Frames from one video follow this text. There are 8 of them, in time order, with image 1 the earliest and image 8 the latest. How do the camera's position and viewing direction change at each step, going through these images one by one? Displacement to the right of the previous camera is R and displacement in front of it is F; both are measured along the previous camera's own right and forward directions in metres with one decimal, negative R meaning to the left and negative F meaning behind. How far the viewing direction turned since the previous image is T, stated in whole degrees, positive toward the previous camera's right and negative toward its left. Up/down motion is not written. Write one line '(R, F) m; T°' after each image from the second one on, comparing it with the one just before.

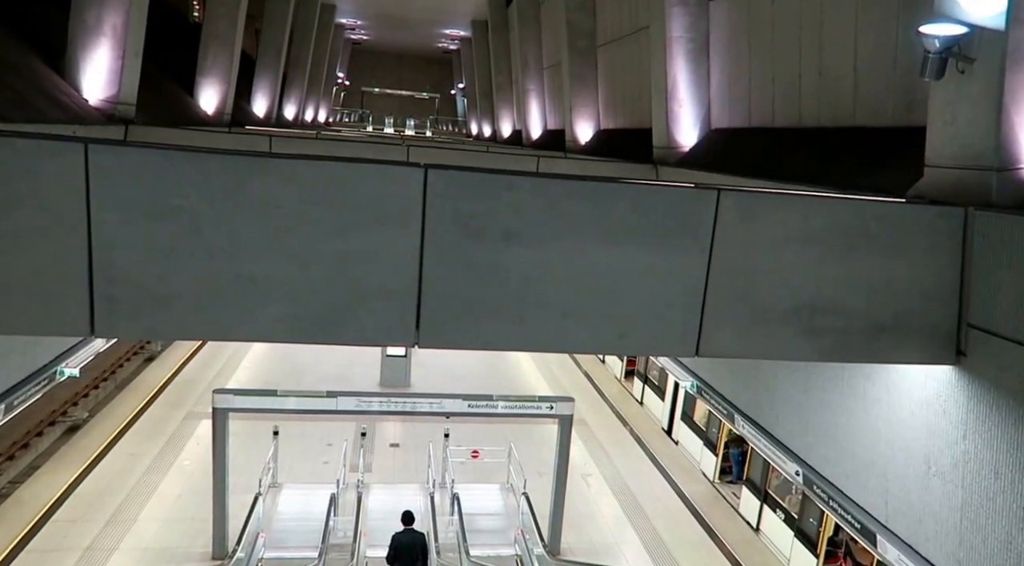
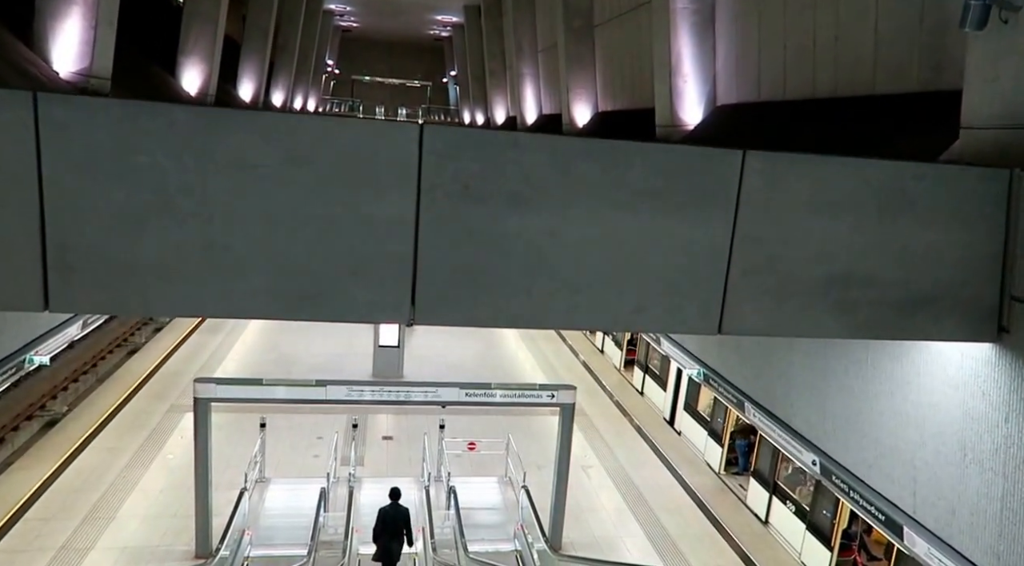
(-0.1, +0.4) m; +1°
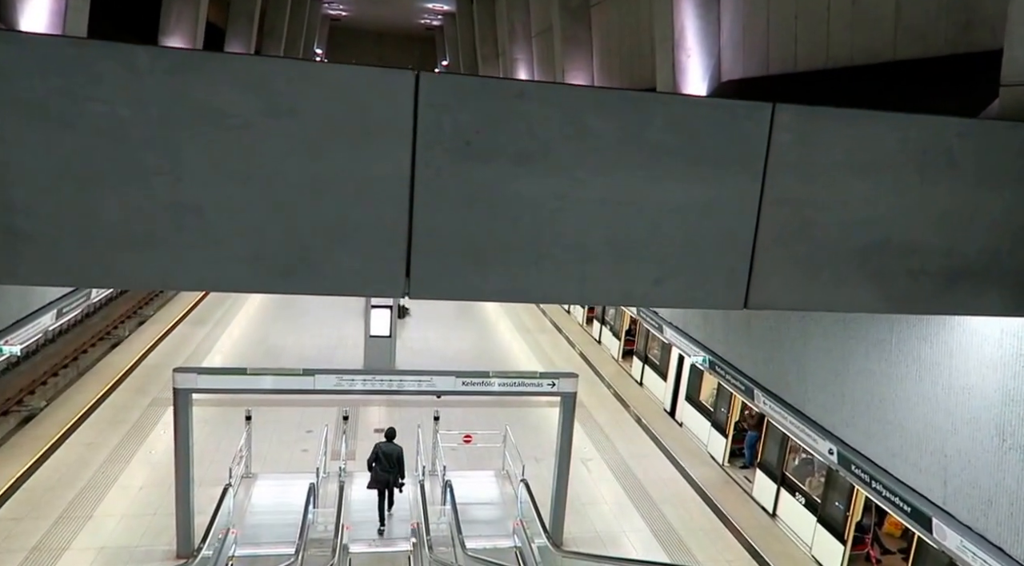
(-0.1, +0.4) m; +1°
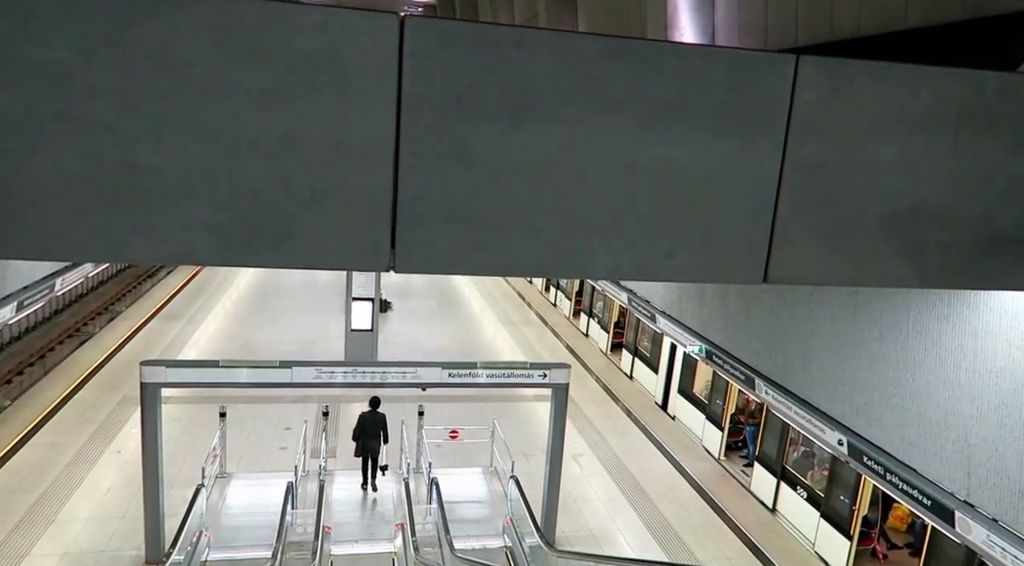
(-0.1, +0.4) m; +1°
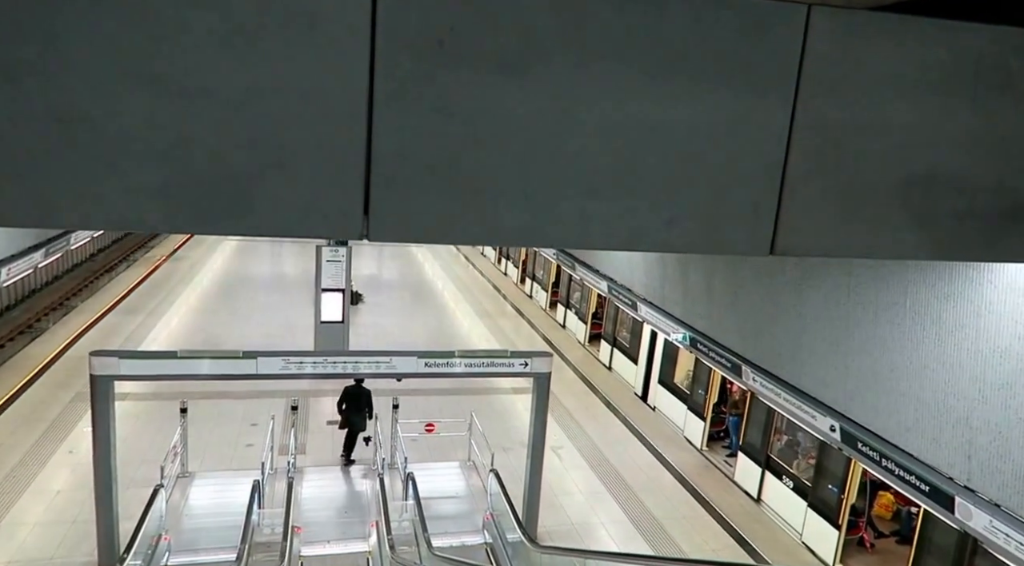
(-0.1, +0.3) m; +2°
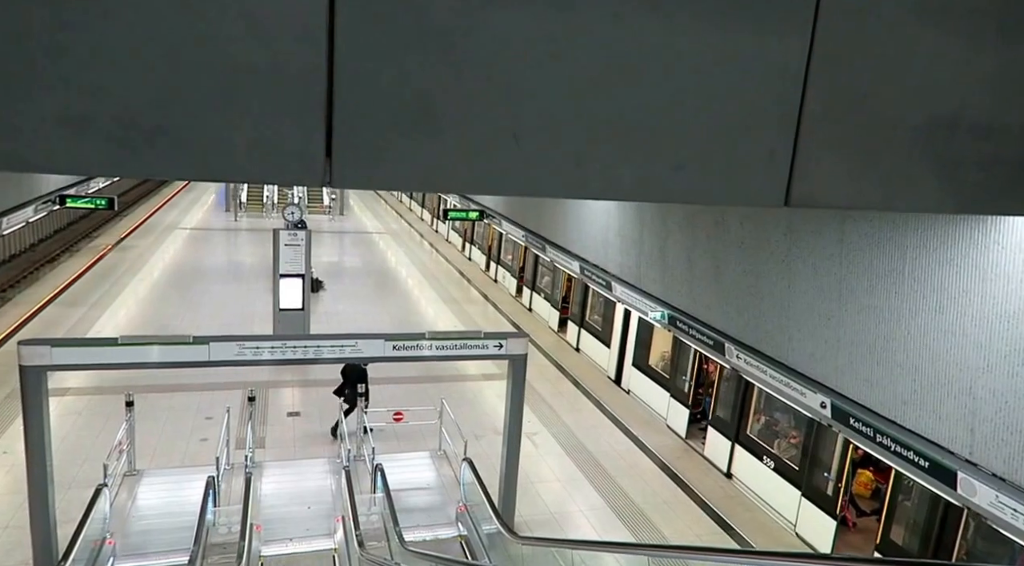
(-0.1, +0.4) m; +3°
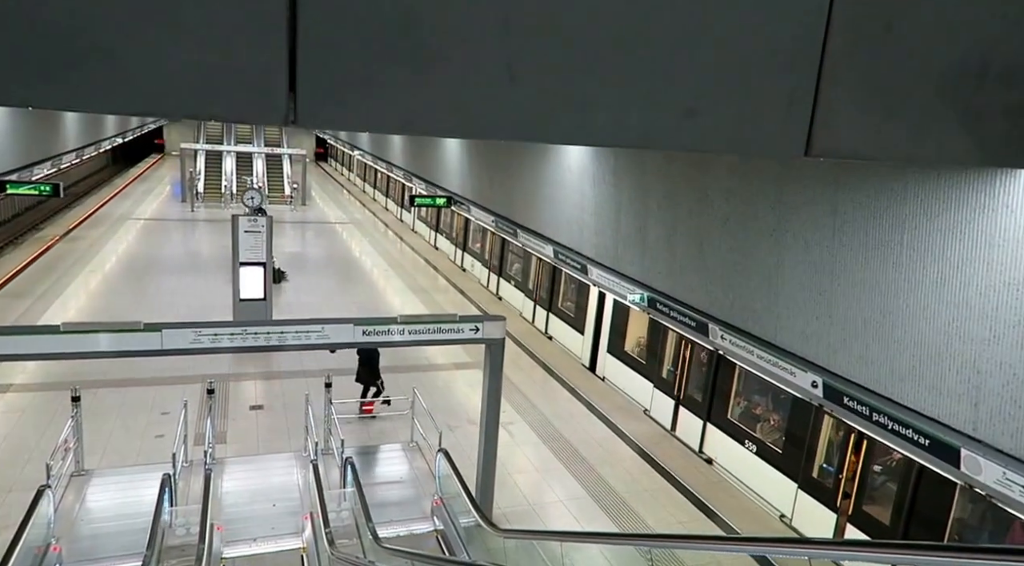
(-0.1, +0.3) m; +3°
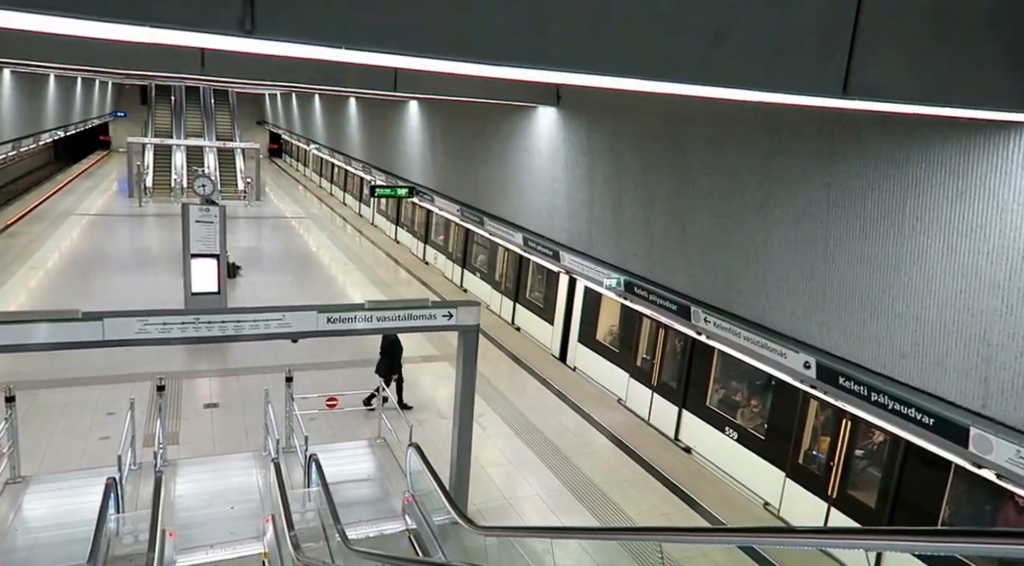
(-0.1, +0.3) m; +3°
